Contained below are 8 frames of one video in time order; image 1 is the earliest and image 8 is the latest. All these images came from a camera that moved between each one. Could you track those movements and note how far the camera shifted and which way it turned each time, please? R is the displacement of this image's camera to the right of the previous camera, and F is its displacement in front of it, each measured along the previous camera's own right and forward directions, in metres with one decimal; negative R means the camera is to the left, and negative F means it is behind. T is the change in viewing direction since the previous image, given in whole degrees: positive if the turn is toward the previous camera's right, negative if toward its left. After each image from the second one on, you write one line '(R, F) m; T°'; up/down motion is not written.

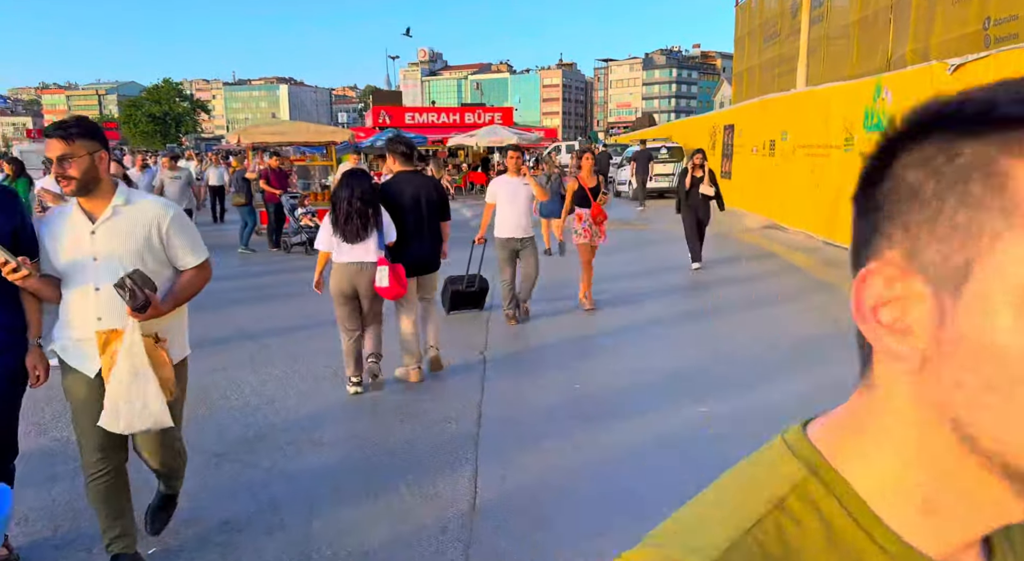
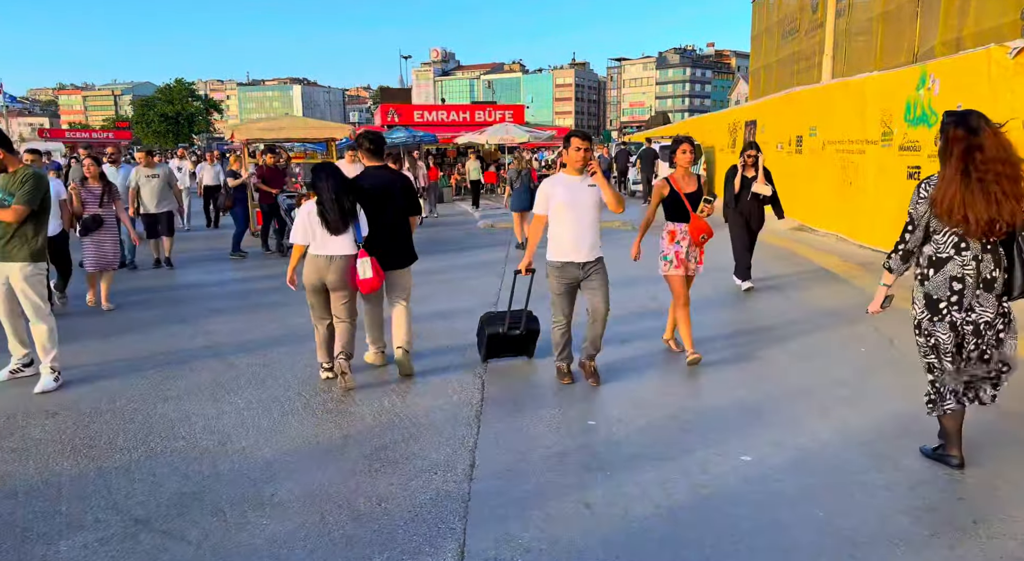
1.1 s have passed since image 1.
(+0.1, +0.8) m; -1°
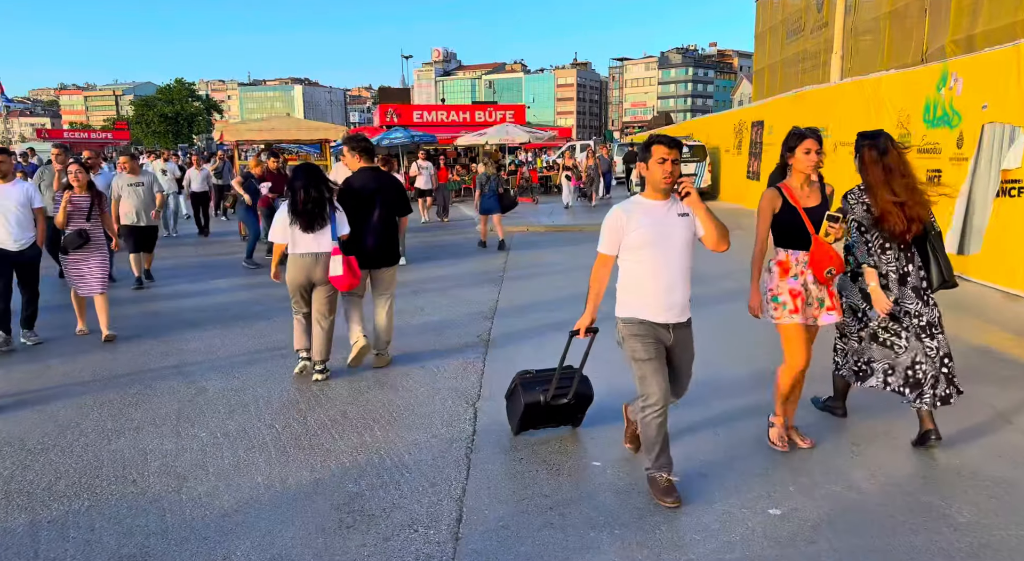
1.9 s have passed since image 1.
(0.0, +0.5) m; 0°
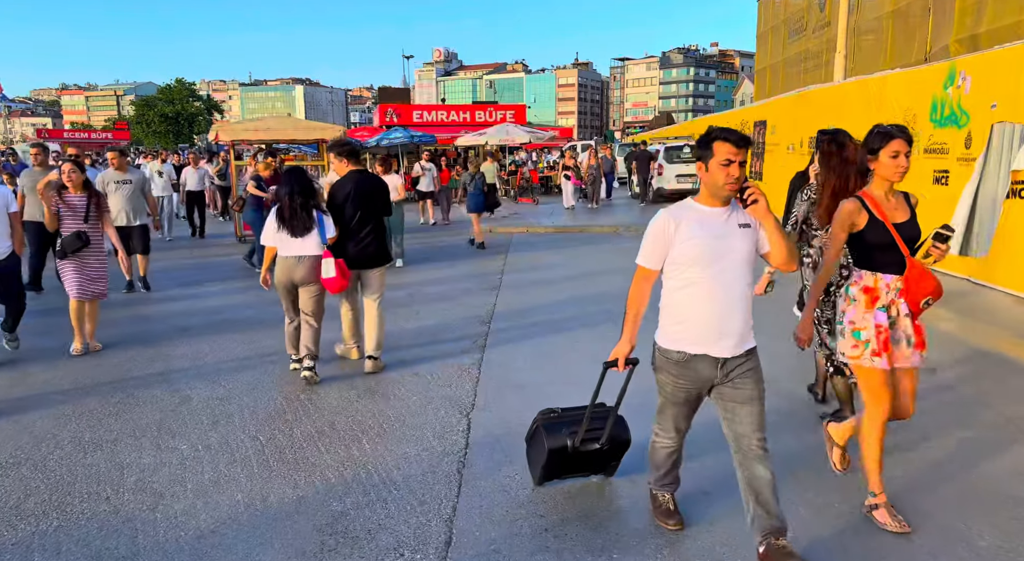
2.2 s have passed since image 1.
(0.0, +0.2) m; 0°
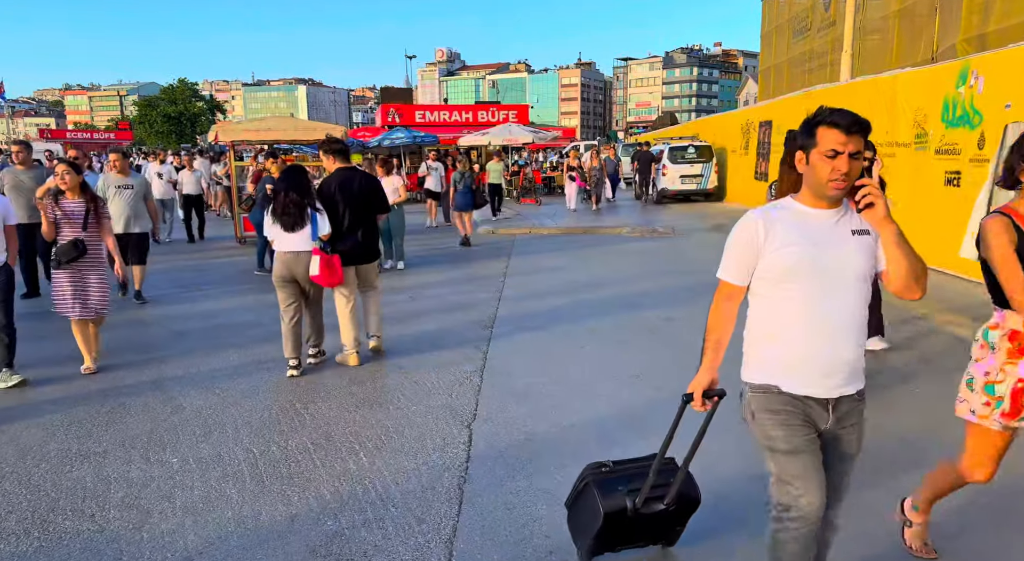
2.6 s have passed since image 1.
(0.0, +0.2) m; 0°
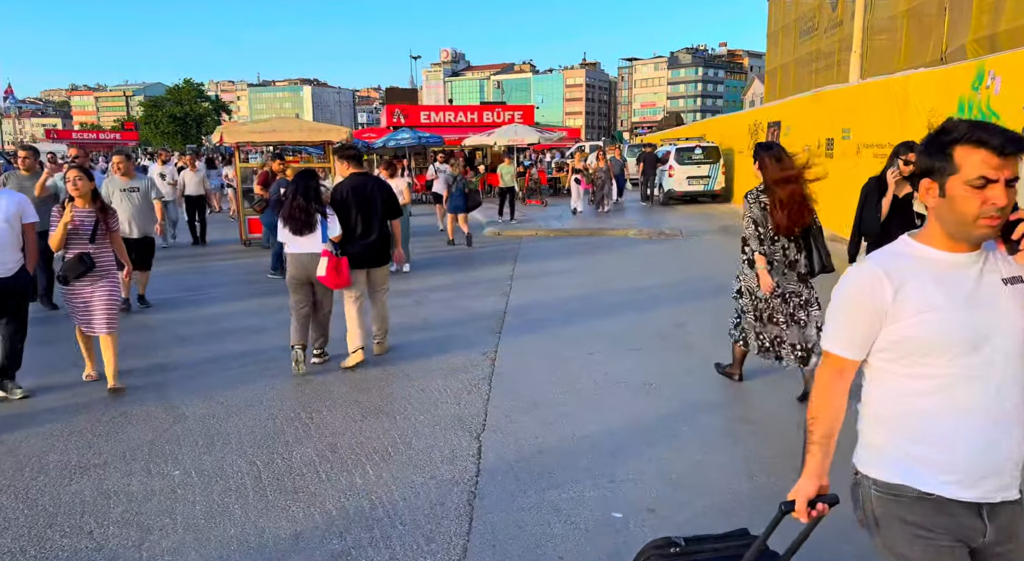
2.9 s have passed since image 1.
(0.0, +0.1) m; 0°
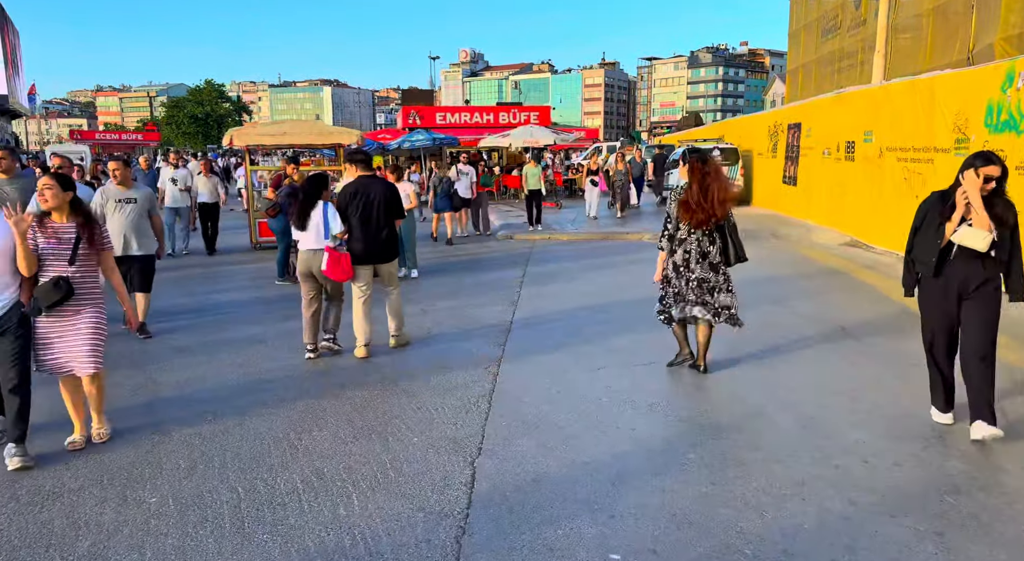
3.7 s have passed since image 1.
(+0.1, +0.2) m; -1°
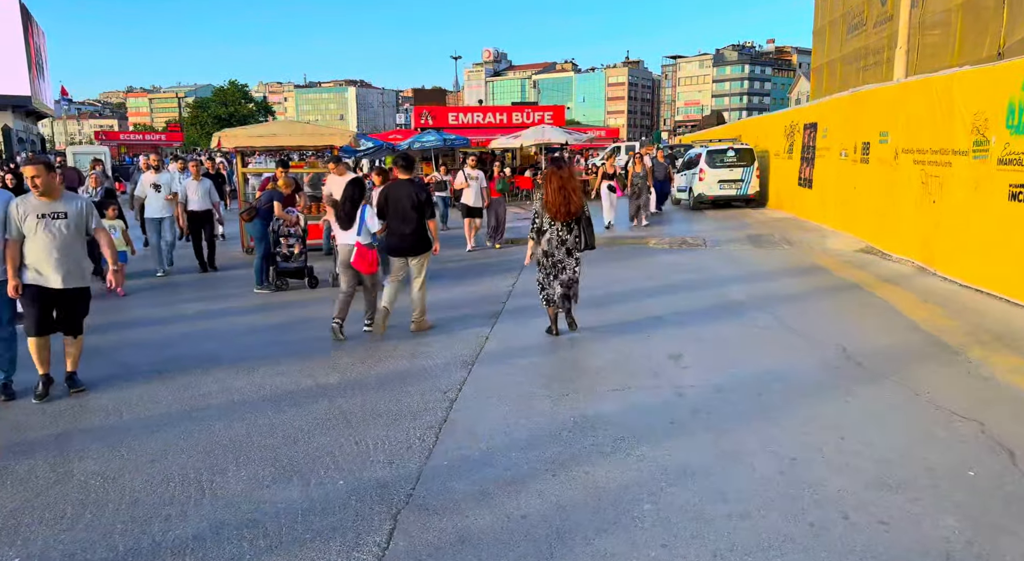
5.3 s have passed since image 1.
(+0.5, +0.5) m; -2°
